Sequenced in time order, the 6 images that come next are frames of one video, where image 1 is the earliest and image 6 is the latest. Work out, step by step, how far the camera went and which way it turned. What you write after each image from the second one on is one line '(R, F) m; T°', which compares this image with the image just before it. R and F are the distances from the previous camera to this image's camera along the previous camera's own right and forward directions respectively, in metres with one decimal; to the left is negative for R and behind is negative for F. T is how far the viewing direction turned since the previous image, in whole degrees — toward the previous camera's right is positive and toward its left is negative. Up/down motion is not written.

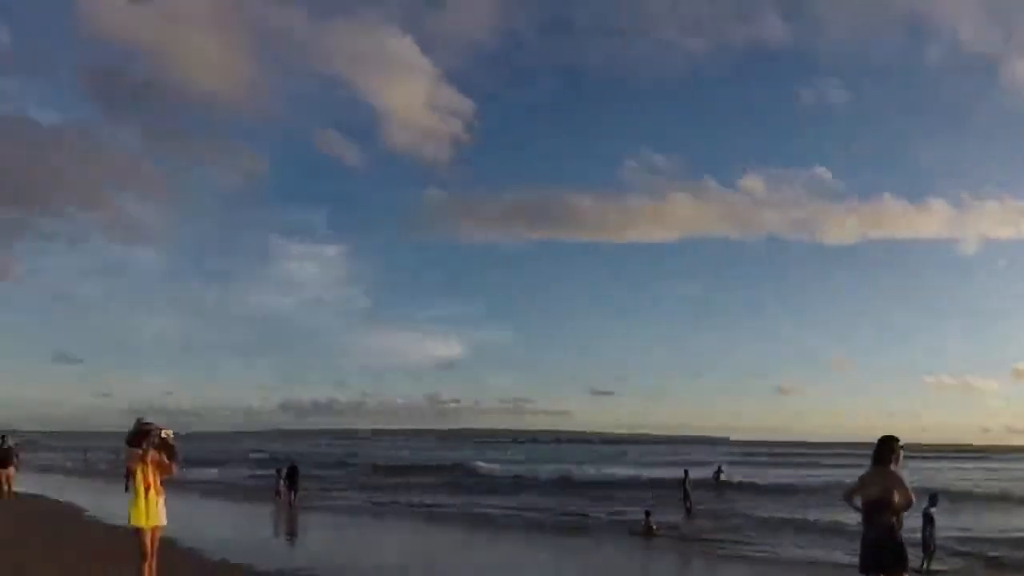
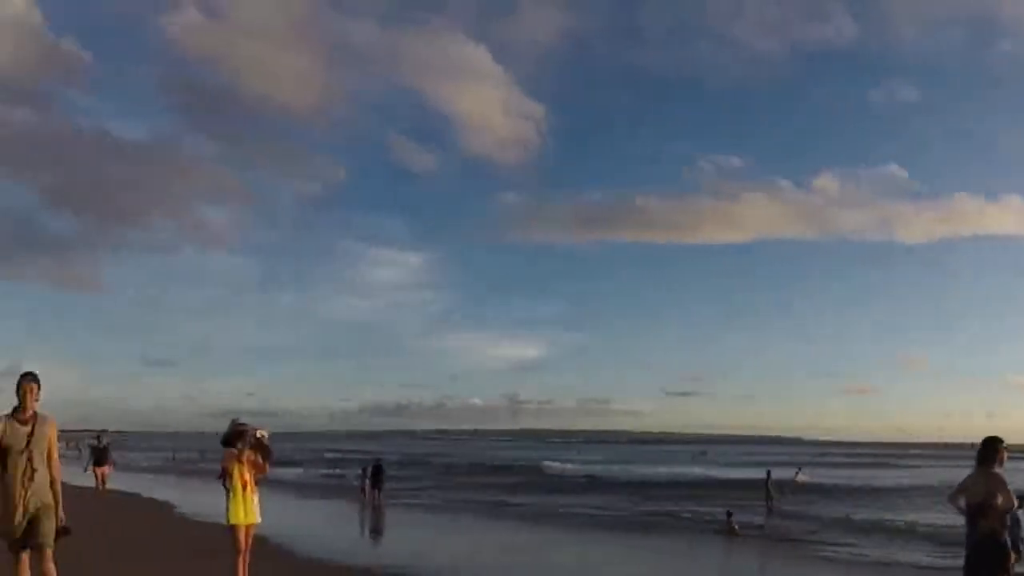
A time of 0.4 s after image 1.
(-0.2, -0.2) m; -4°
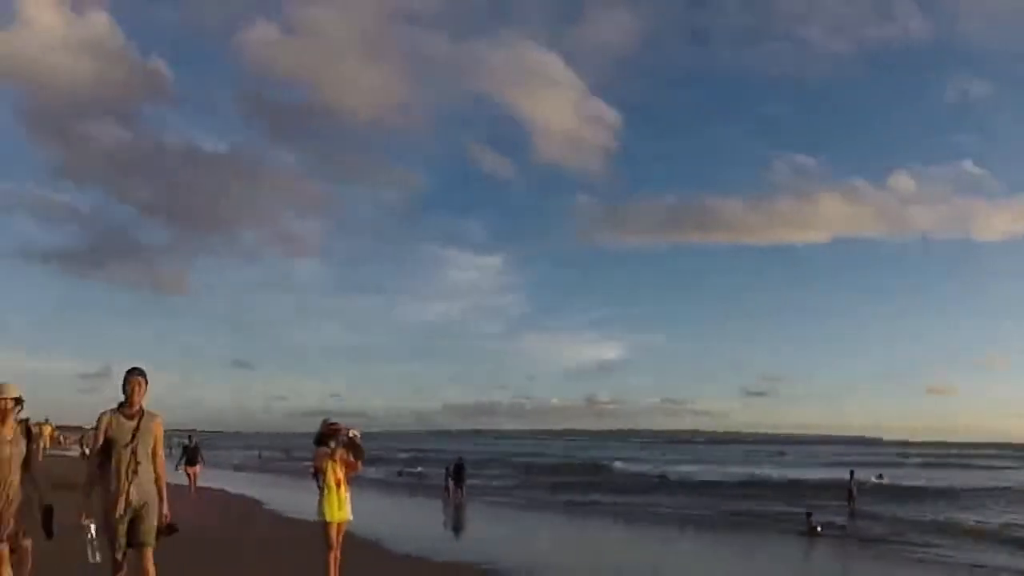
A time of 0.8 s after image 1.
(-0.6, -0.1) m; -2°
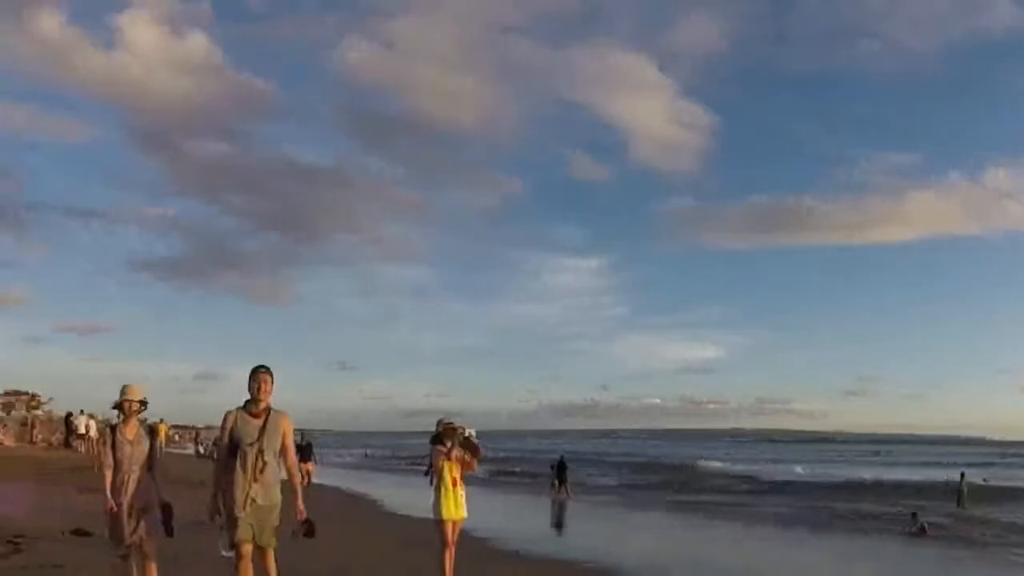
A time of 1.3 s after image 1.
(-1.0, -0.1) m; -2°
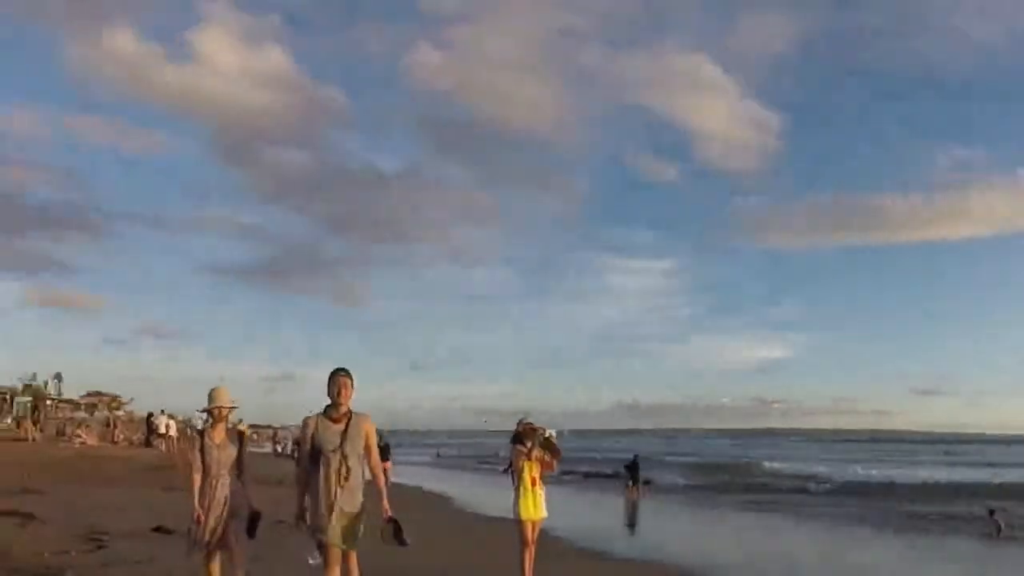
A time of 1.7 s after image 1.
(-0.6, -0.1) m; -2°
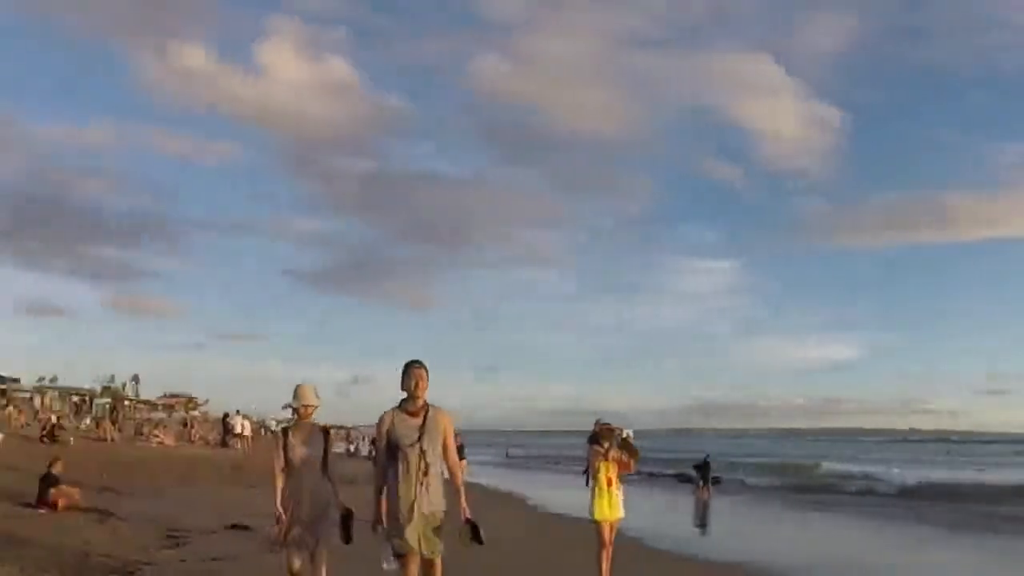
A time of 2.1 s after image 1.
(-0.6, -0.2) m; -2°
